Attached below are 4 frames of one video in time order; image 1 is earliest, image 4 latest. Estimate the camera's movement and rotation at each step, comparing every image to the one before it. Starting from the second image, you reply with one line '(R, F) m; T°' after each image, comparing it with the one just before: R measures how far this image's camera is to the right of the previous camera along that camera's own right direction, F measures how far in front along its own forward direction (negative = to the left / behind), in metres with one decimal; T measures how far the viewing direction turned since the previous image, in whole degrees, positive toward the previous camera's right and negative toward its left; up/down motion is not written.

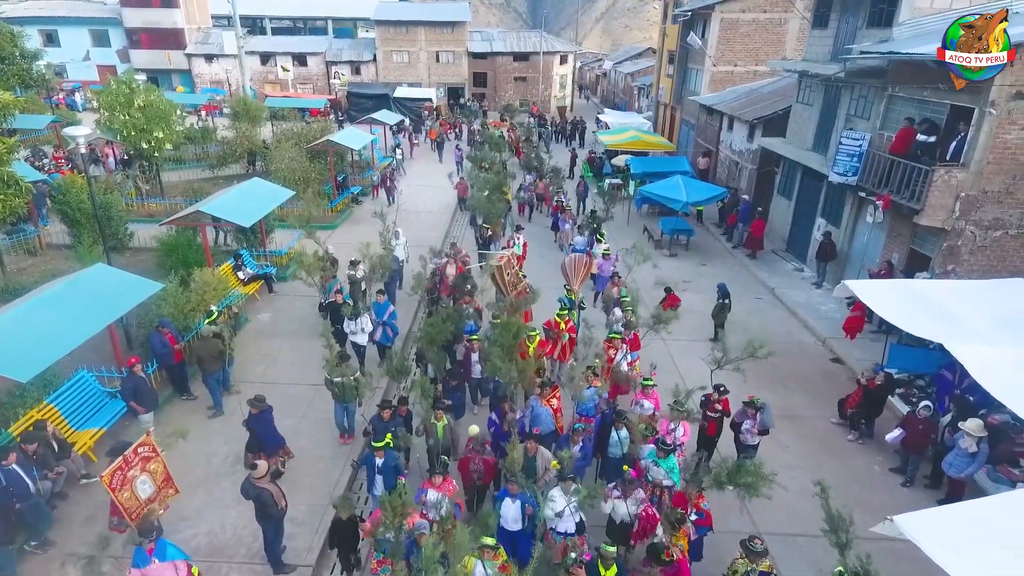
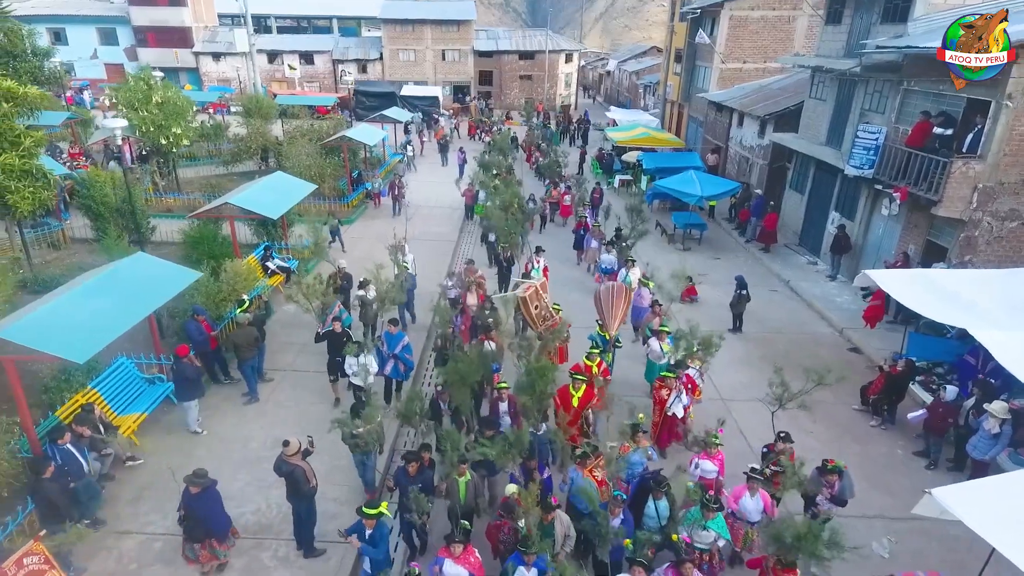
(-0.5, -0.2) m; 0°
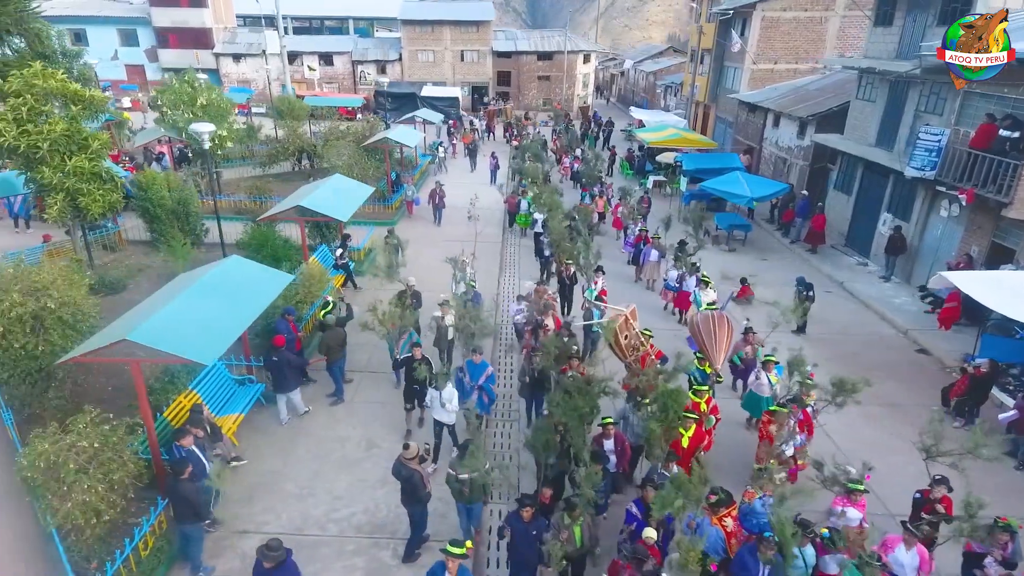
(-1.3, -0.1) m; 0°
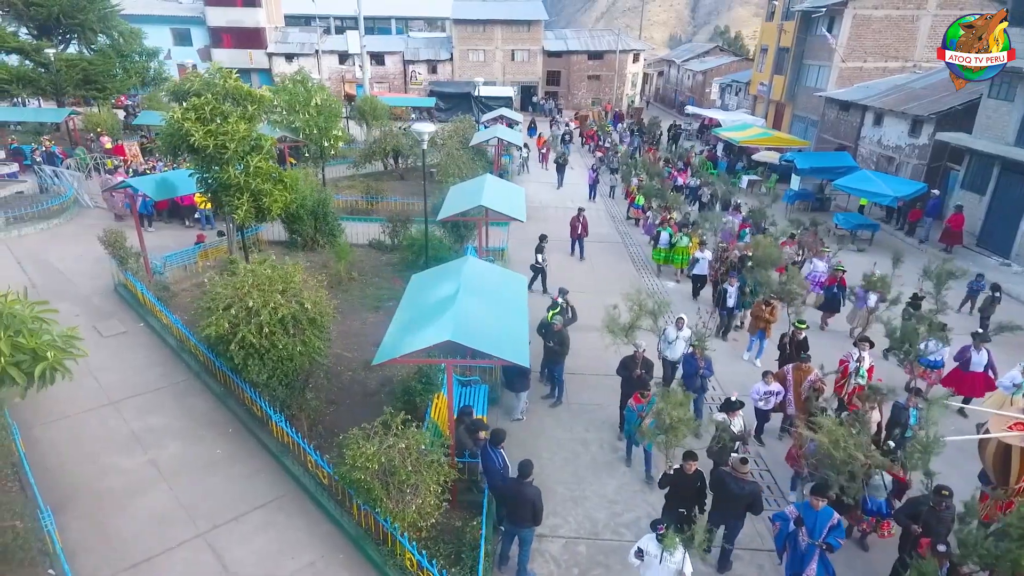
(-3.5, +0.1) m; 0°
